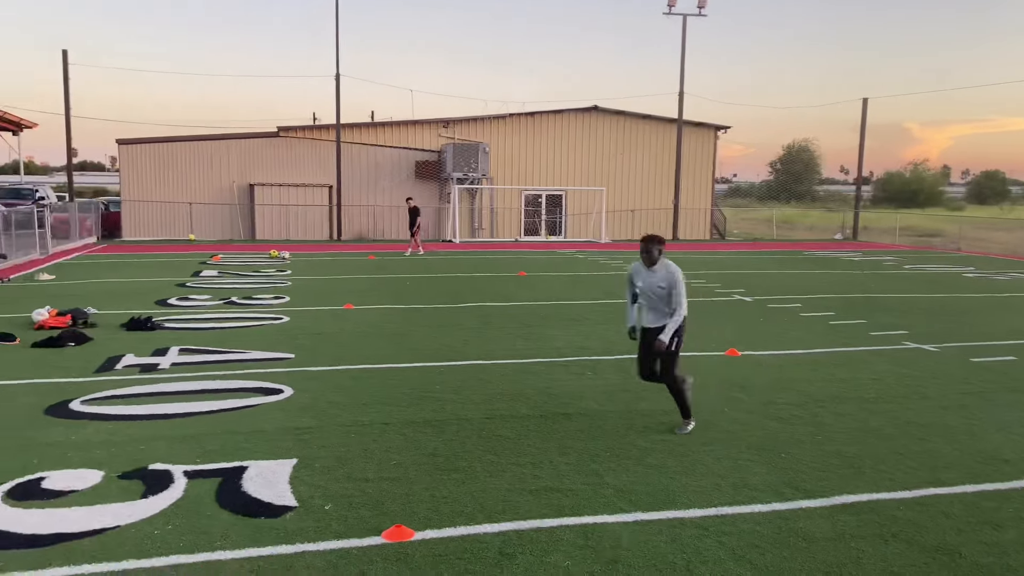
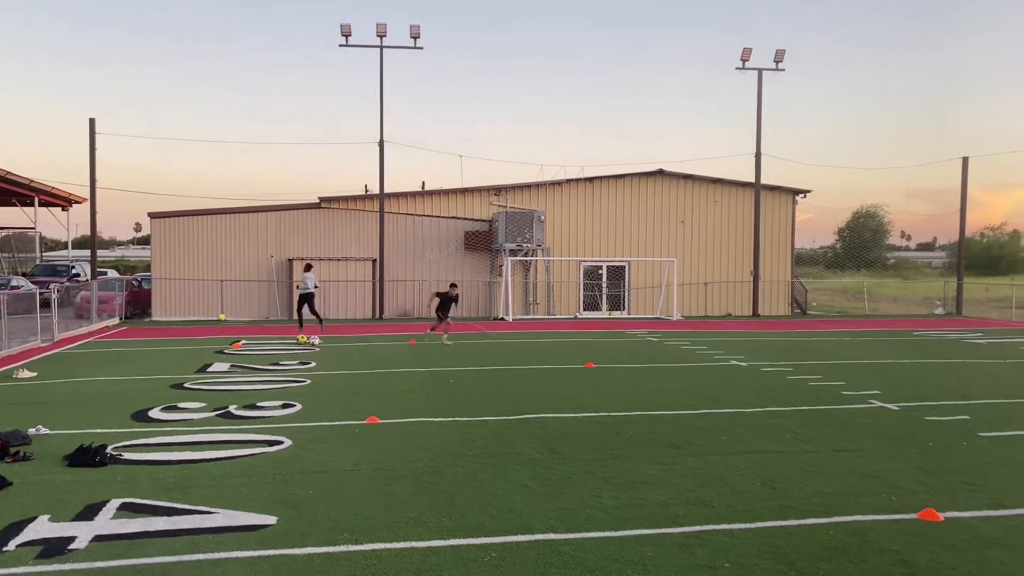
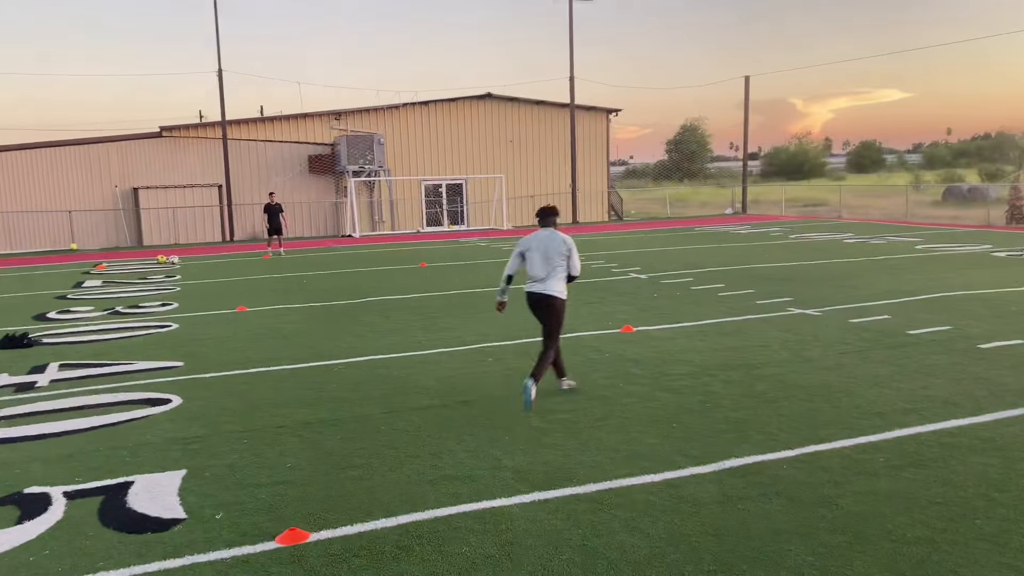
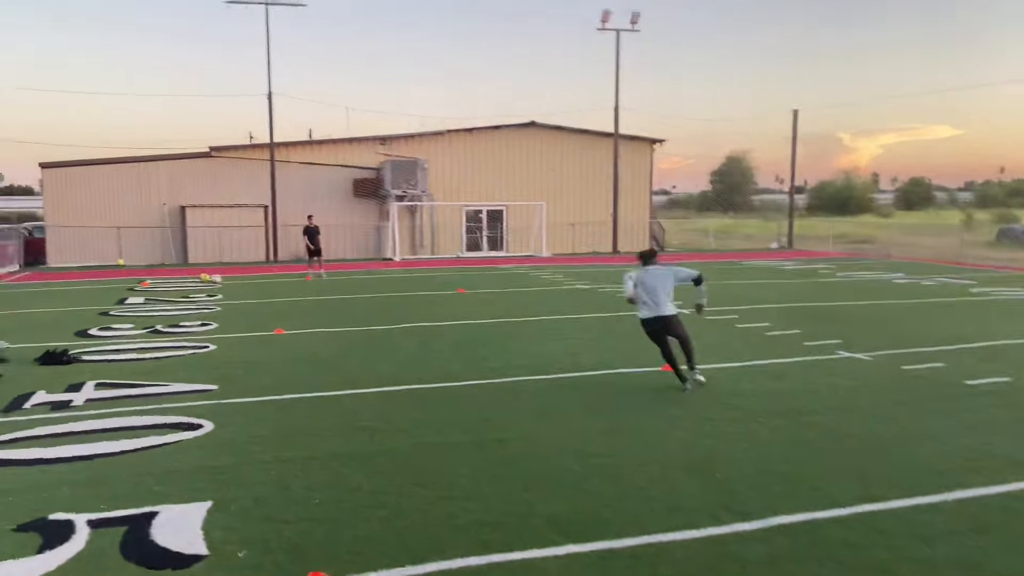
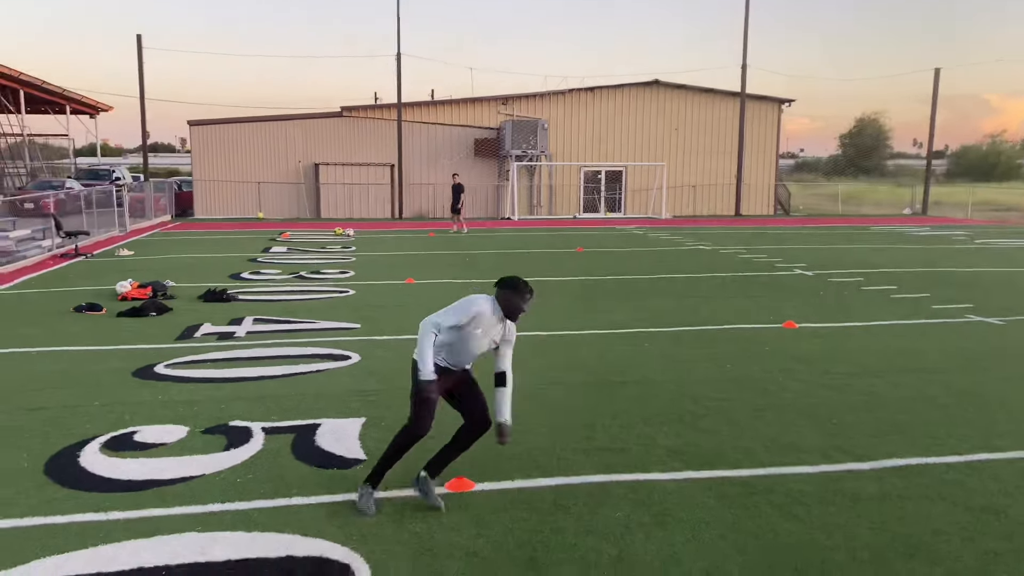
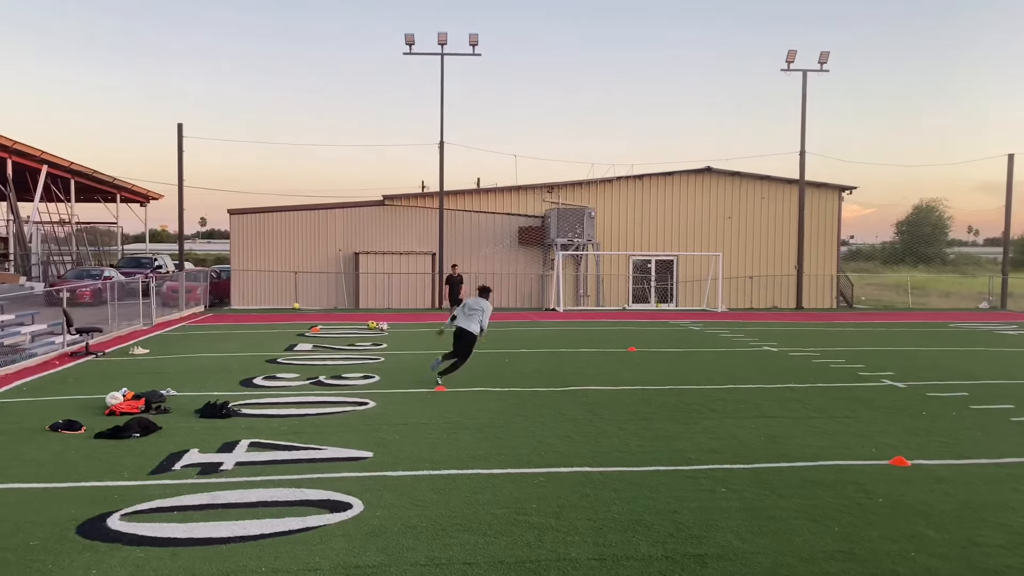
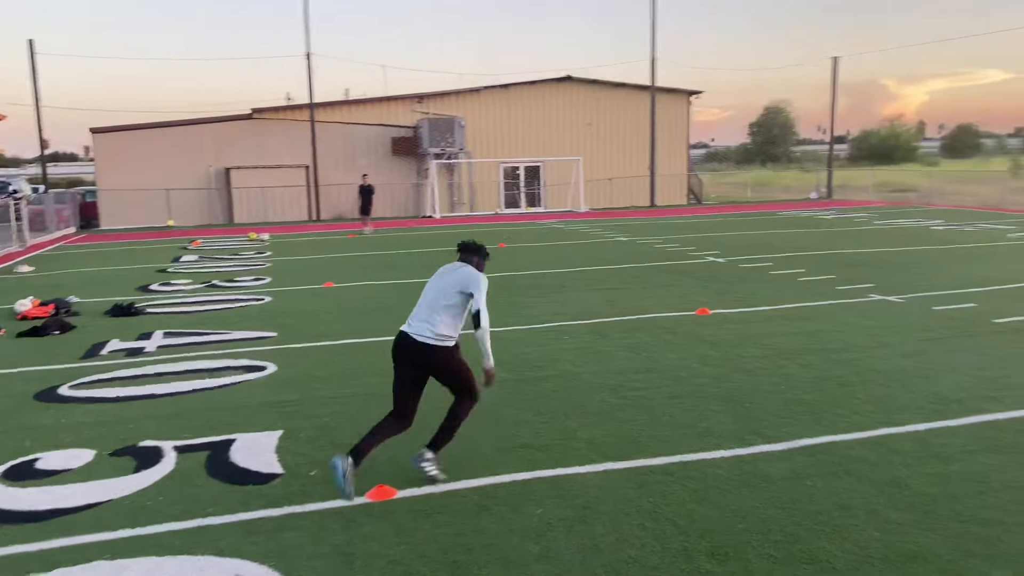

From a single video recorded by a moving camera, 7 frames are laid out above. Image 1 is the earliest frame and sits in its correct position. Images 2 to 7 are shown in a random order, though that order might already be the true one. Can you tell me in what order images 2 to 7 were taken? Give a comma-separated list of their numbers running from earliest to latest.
5, 7, 3, 4, 6, 2
